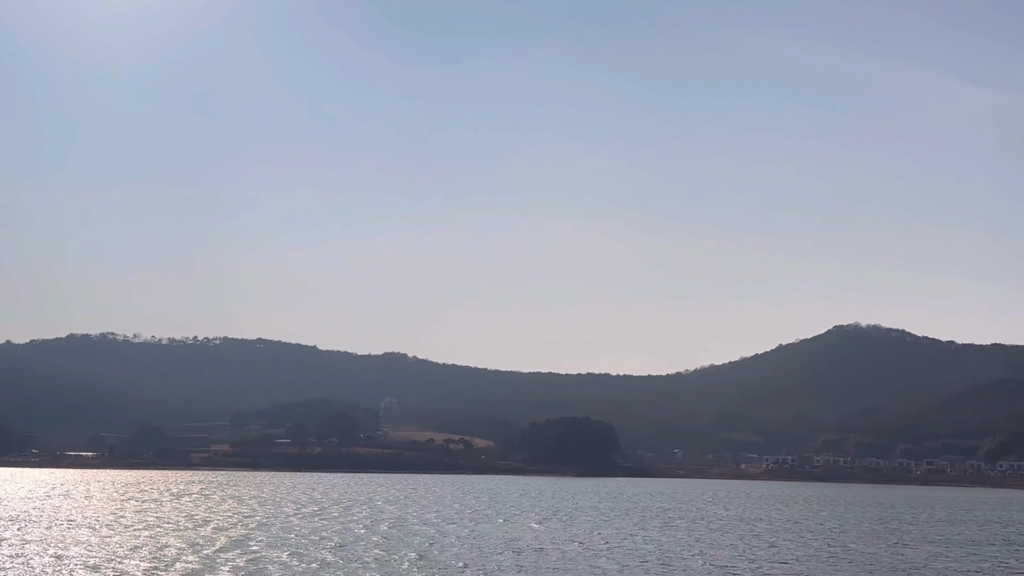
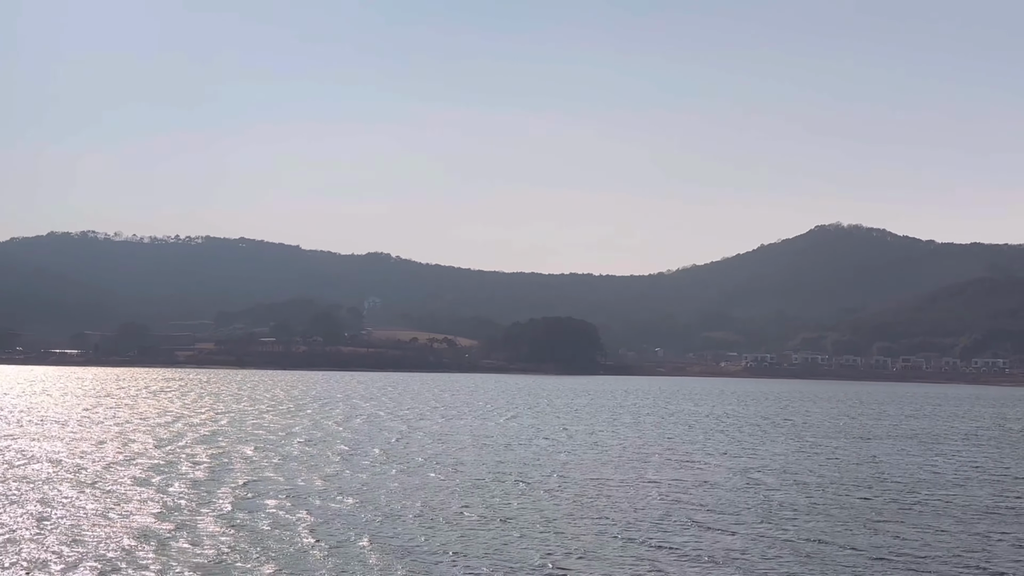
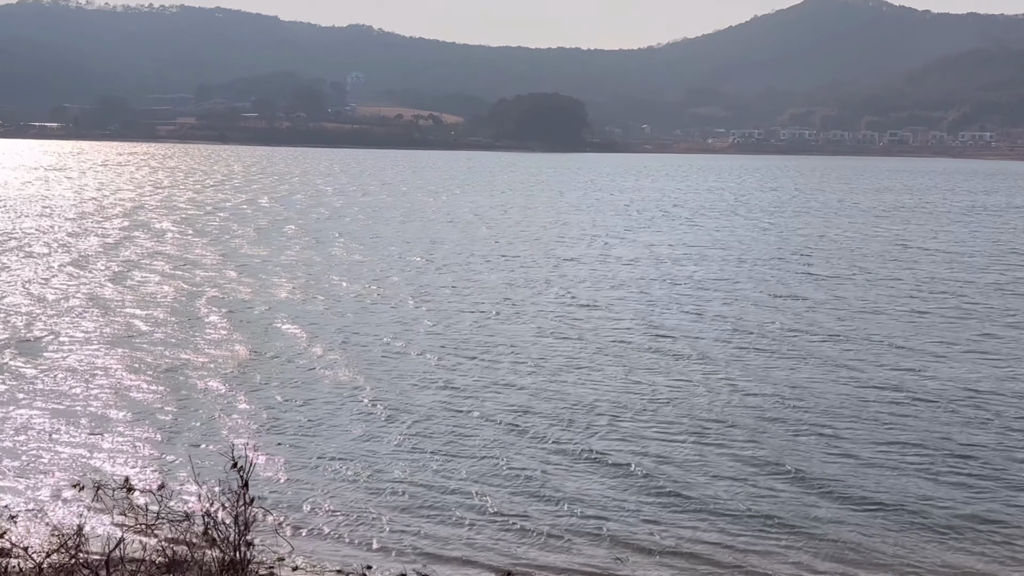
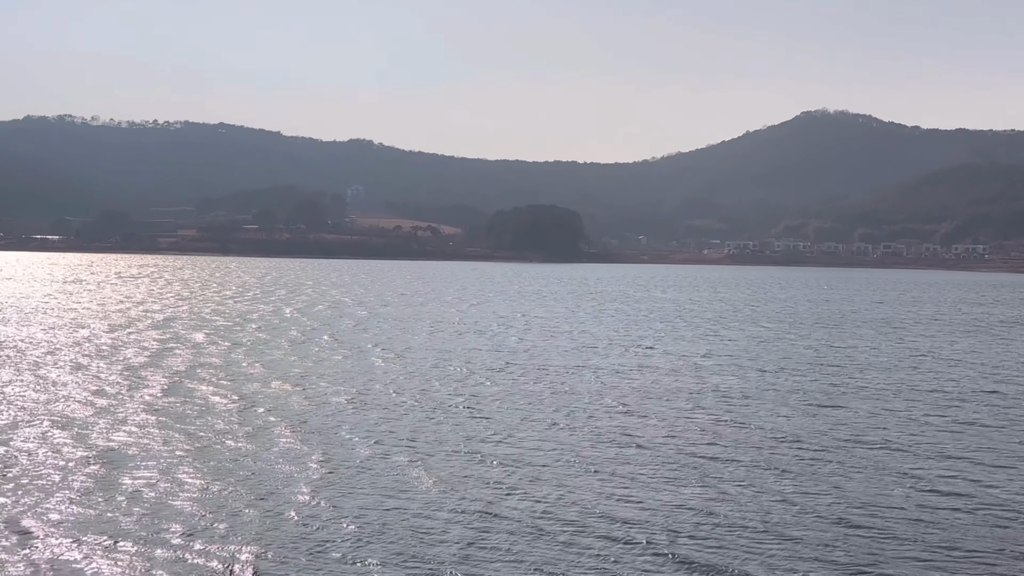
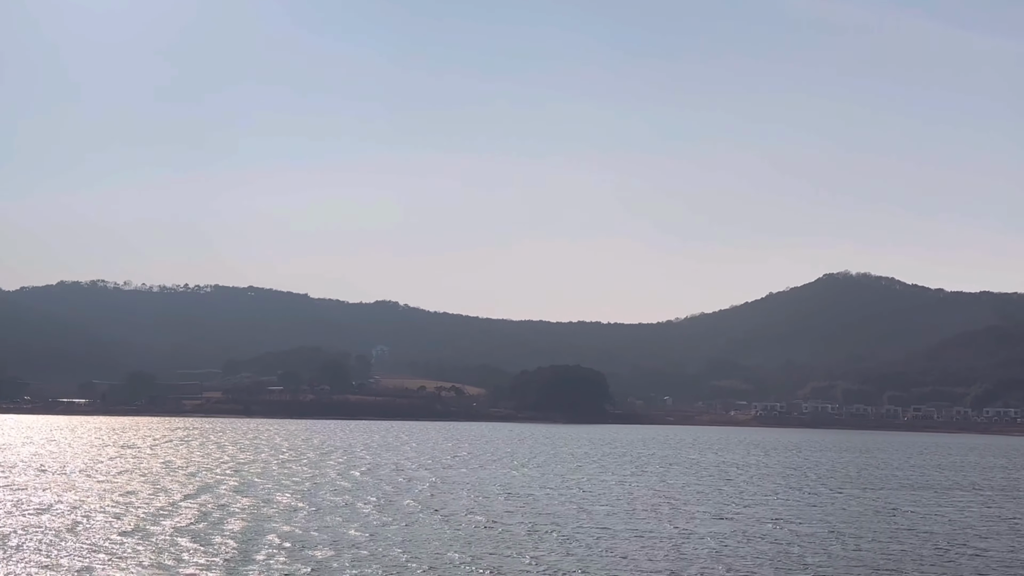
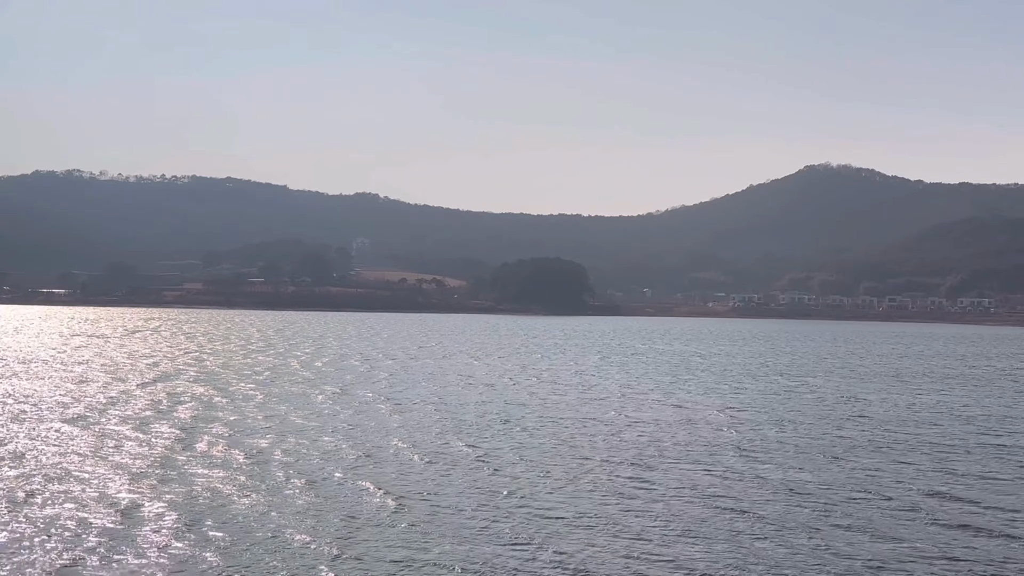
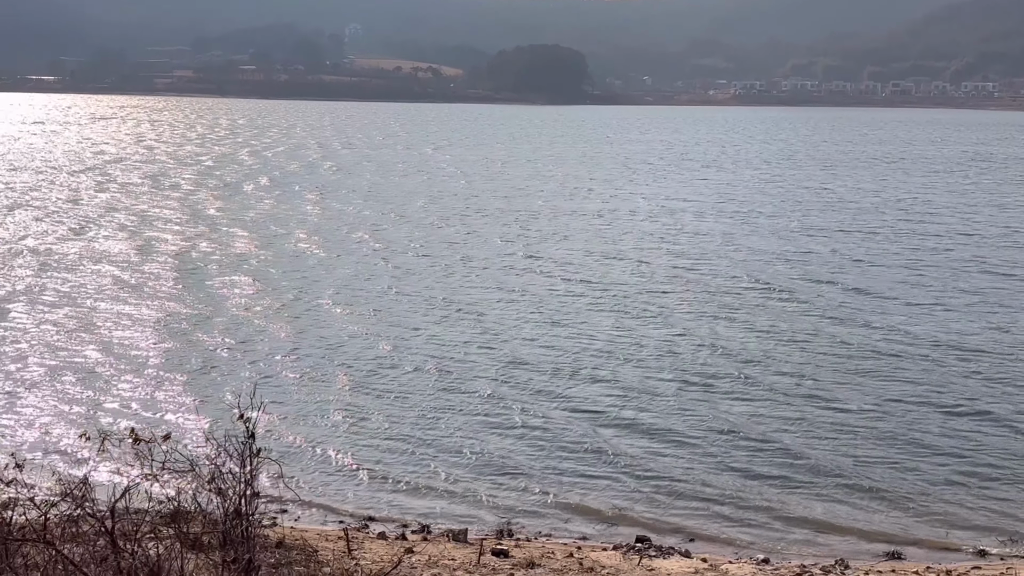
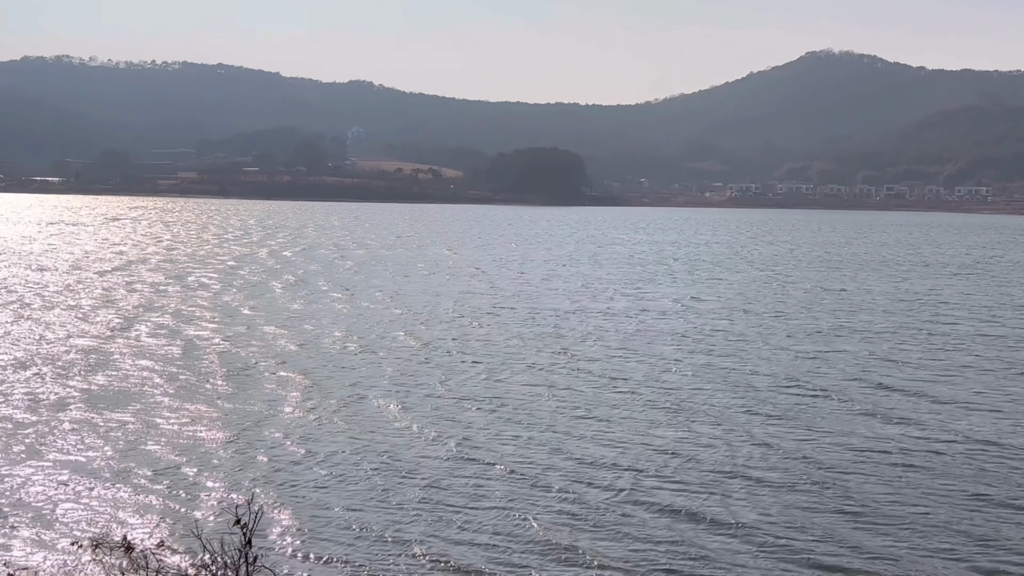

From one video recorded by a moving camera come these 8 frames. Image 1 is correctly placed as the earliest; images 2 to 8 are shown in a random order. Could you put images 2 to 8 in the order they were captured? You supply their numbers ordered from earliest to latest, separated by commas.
5, 2, 6, 4, 8, 3, 7
